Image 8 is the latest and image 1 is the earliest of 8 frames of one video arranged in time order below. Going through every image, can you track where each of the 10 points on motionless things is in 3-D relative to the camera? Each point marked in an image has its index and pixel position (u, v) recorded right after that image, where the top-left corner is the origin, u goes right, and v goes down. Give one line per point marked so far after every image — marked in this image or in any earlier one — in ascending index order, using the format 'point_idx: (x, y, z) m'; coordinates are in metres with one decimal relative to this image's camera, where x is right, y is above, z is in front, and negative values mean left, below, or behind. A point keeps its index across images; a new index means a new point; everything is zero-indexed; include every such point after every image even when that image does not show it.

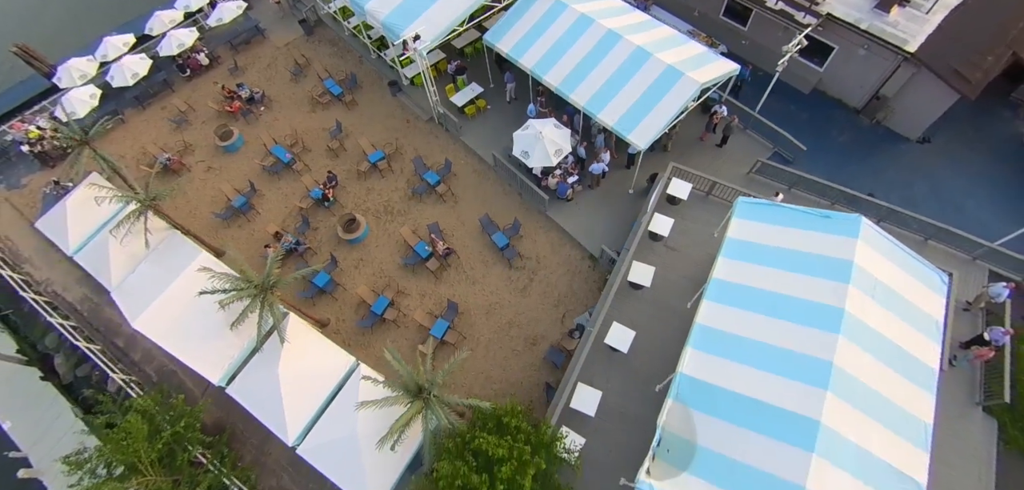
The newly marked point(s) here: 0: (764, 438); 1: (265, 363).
0: (+5.3, -4.1, +9.1) m
1: (-6.8, -3.2, +12.2) m
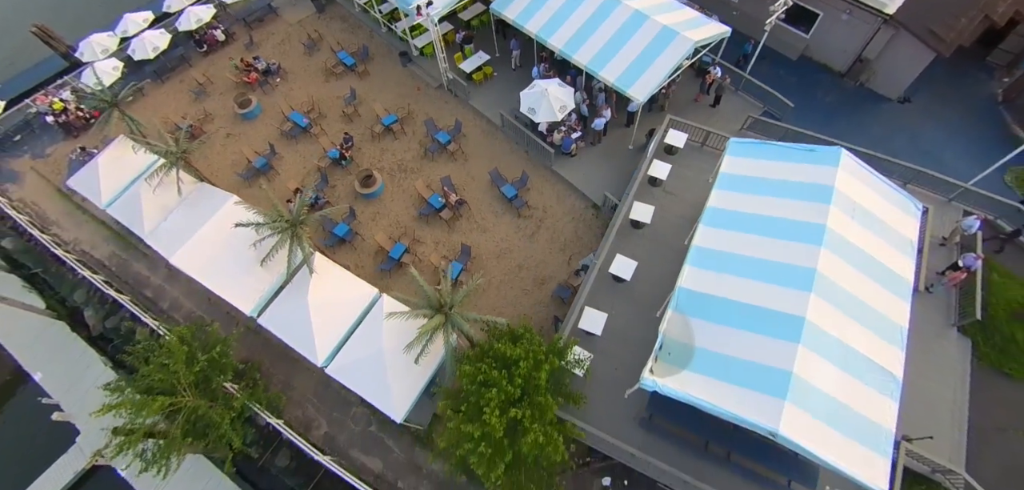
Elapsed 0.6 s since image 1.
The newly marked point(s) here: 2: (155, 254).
0: (+5.6, -2.2, +10.1) m
1: (-6.4, -1.4, +13.1) m
2: (-14.3, -0.4, +17.4) m
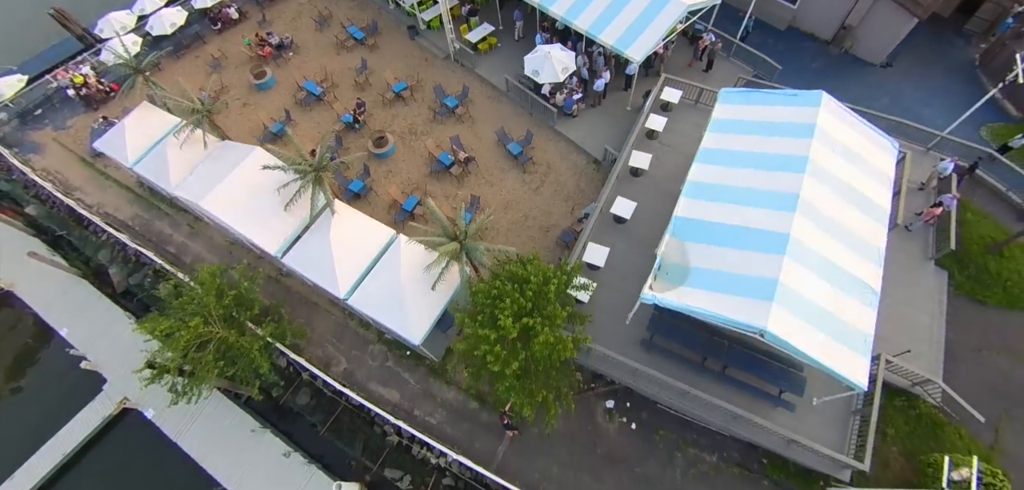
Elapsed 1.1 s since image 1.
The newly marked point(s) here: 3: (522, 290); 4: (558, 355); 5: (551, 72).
0: (+5.9, -0.2, +11.0) m
1: (-6.1, +0.4, +14.0) m
2: (-14.0, +1.3, +18.2) m
3: (+0.3, -1.1, +11.1) m
4: (+1.1, -2.5, +10.8) m
5: (+1.5, +6.8, +17.1) m
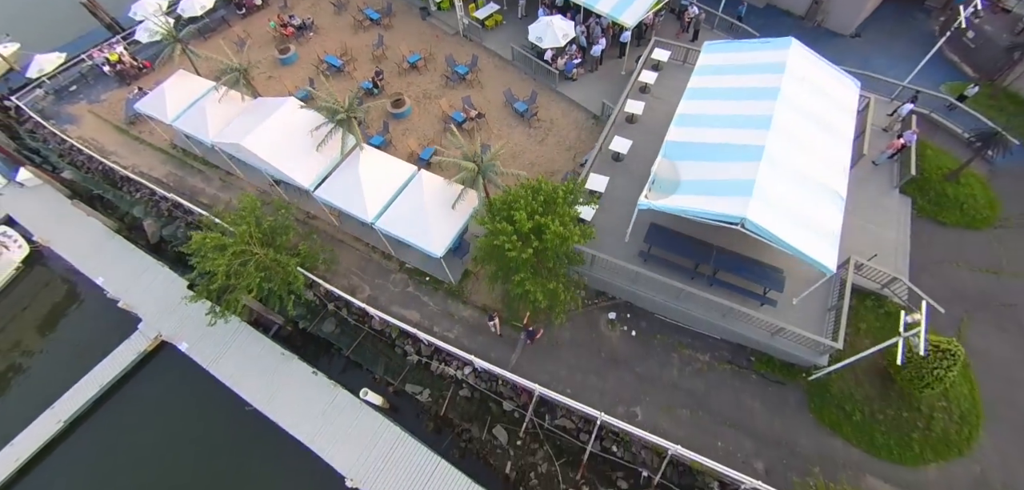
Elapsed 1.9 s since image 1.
0: (+6.3, +2.3, +12.6) m
1: (-5.8, +2.7, +15.5) m
2: (-13.7, +3.4, +19.7) m
3: (+0.6, +1.4, +12.6) m
4: (+1.5, 0.0, +12.2) m
5: (+1.8, +9.1, +19.0) m
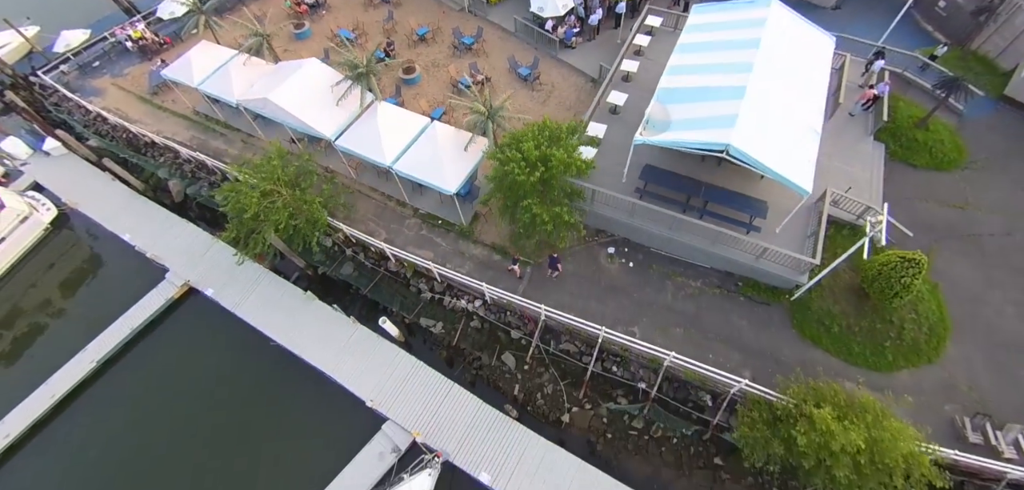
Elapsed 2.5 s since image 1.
0: (+6.5, +4.5, +14.0) m
1: (-5.6, +4.8, +16.8) m
2: (-13.6, +5.4, +21.0) m
3: (+0.9, +3.5, +13.9) m
4: (+1.8, +2.2, +13.5) m
5: (+2.0, +11.1, +20.4) m
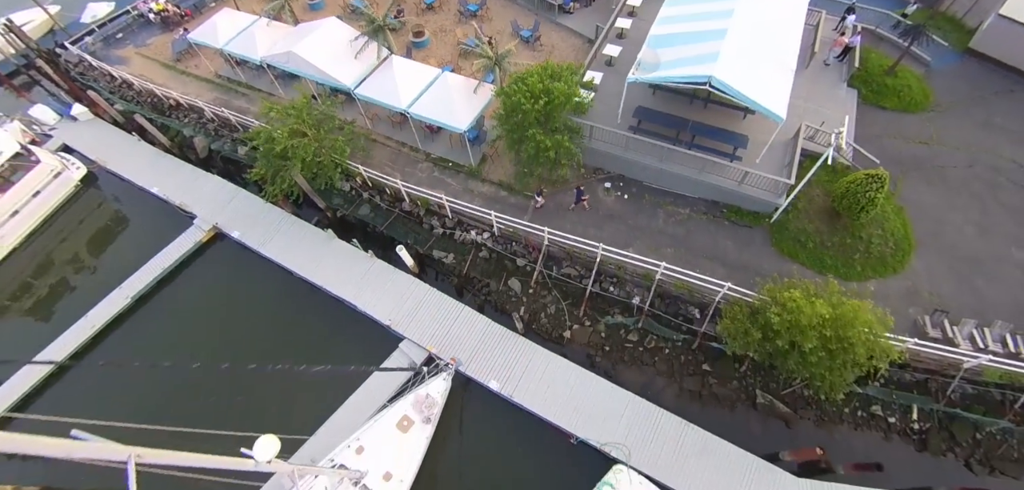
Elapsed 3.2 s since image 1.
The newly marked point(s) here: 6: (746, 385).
0: (+6.7, +7.1, +15.5) m
1: (-5.4, +7.3, +18.2) m
2: (-13.4, +7.8, +22.4) m
3: (+1.1, +6.1, +15.4) m
4: (+2.0, +4.8, +14.9) m
5: (+2.1, +13.7, +21.9) m
6: (+8.1, -4.9, +15.0) m
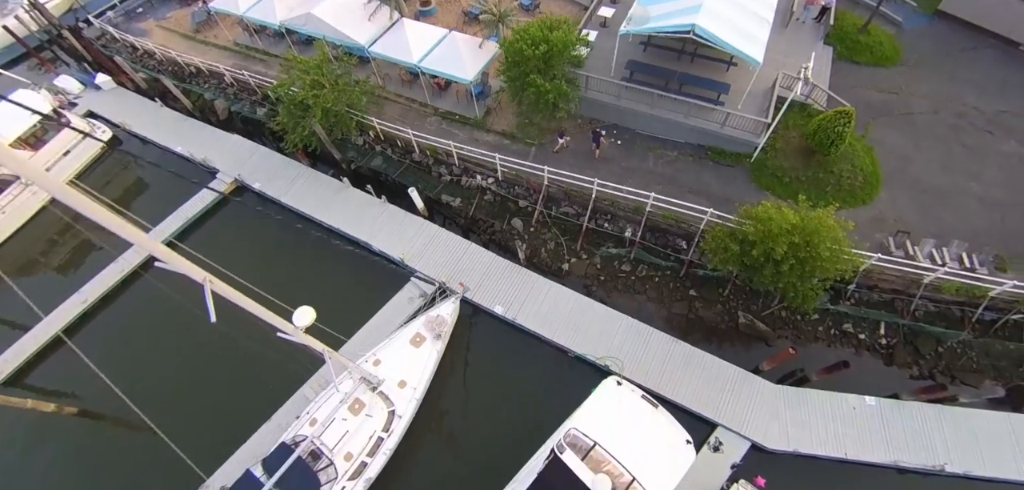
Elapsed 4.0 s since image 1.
0: (+6.8, +9.6, +16.9) m
1: (-5.3, +9.7, +19.7) m
2: (-13.3, +10.2, +23.8) m
3: (+1.2, +8.6, +16.8) m
4: (+2.1, +7.2, +16.4) m
5: (+2.1, +16.1, +23.4) m
6: (+8.2, -2.4, +16.4) m
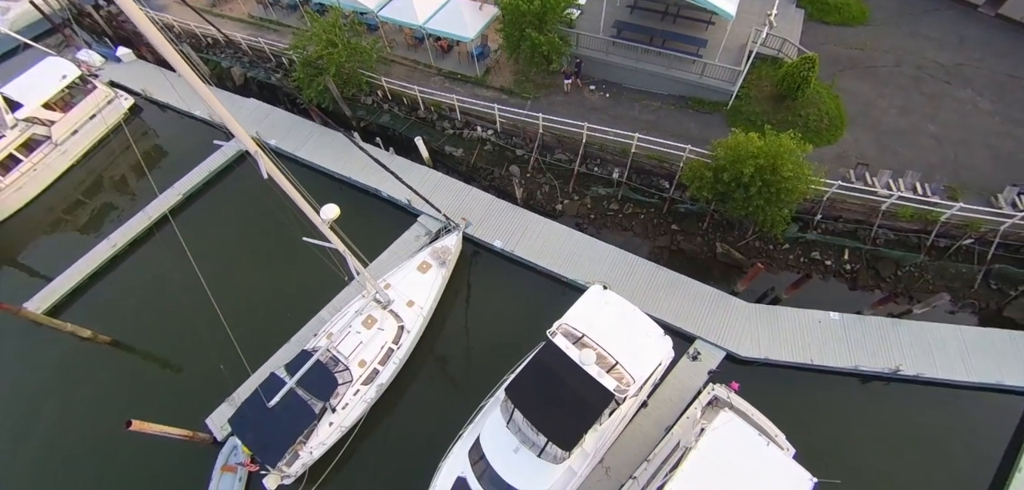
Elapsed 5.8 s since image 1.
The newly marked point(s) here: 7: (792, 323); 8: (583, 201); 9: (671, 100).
0: (+6.7, +12.2, +18.6) m
1: (-5.5, +12.2, +21.3) m
2: (-13.5, +12.6, +25.5) m
3: (+1.0, +11.1, +18.5) m
4: (+1.9, +9.8, +18.0) m
5: (+2.0, +18.6, +25.1) m
6: (+8.2, +0.2, +17.9) m
7: (+10.3, -2.9, +16.1) m
8: (+3.1, +1.9, +19.0) m
9: (+7.1, +6.5, +19.4) m
